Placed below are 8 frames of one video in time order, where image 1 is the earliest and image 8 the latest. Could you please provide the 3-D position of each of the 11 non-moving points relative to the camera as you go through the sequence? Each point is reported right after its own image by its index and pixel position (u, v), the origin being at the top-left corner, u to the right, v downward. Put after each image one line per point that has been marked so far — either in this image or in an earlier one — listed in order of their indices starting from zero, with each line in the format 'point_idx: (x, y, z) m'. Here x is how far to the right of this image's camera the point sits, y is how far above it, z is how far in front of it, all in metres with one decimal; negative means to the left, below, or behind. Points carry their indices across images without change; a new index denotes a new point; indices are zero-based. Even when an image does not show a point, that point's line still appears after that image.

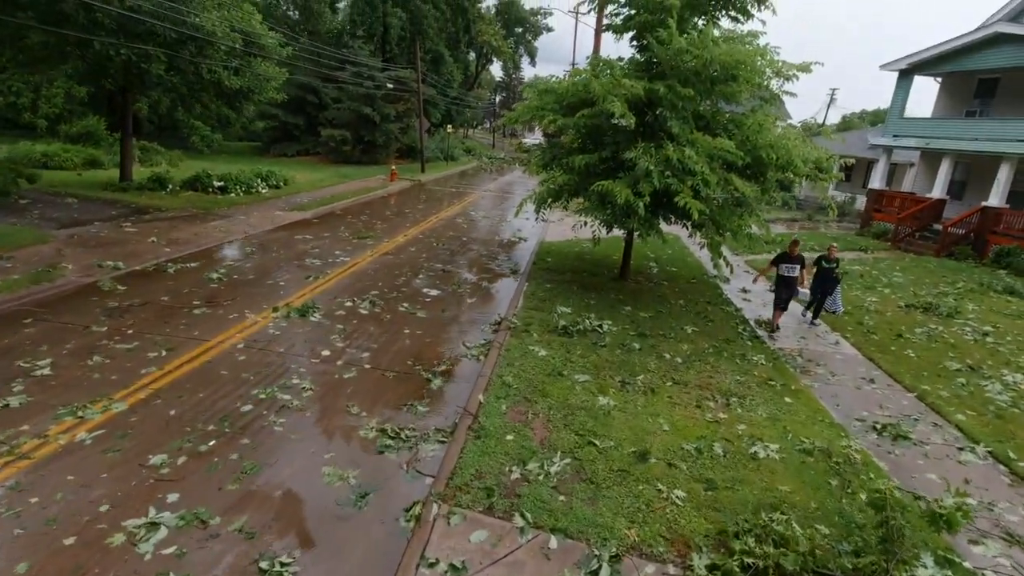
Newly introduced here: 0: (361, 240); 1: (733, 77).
0: (-3.3, +1.0, +11.9) m
1: (+3.2, +3.1, +8.0) m
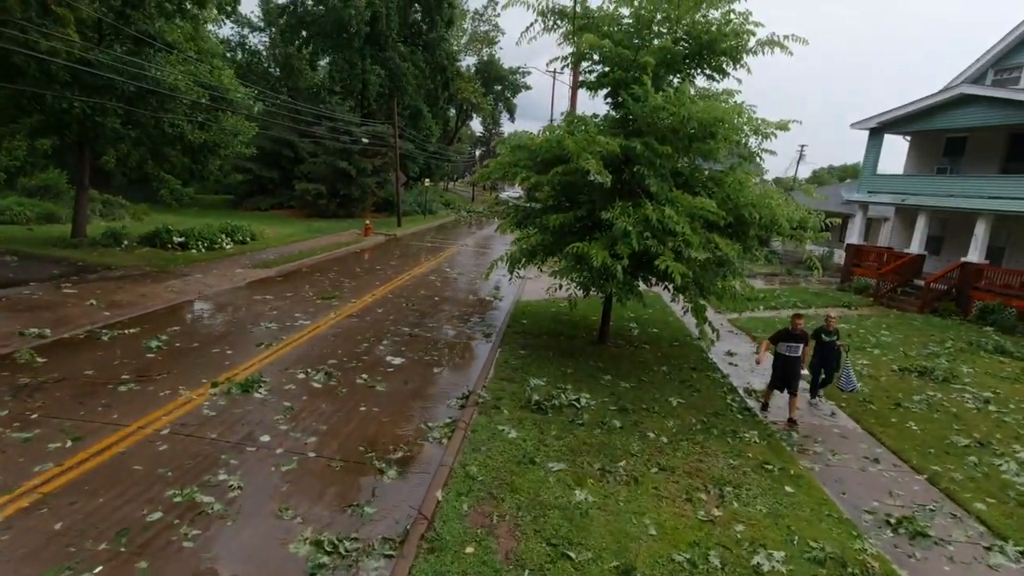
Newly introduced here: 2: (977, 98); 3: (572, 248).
0: (-3.8, -0.3, +11.2) m
1: (+2.8, +2.2, +7.7) m
2: (+11.6, +4.7, +13.7) m
3: (+0.8, +0.5, +7.1) m
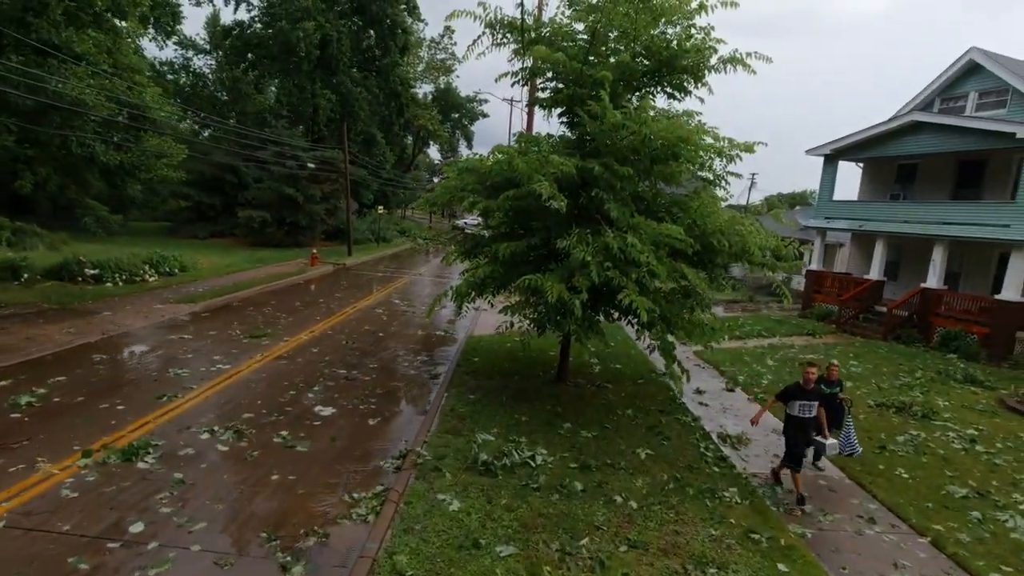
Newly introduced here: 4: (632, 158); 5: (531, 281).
0: (-4.7, -0.9, +10.0) m
1: (+2.1, +1.7, +7.1) m
2: (+10.4, +4.1, +13.8) m
3: (+0.1, +0.1, +6.3) m
4: (+1.5, +1.7, +7.1) m
5: (+0.2, 0.0, +6.2) m
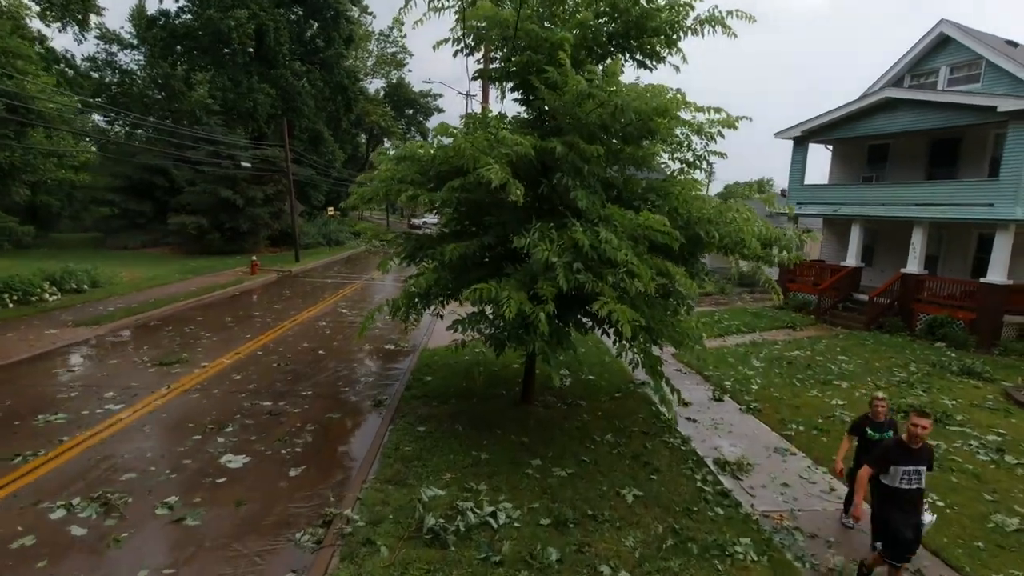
0: (-5.3, -1.2, +8.5) m
1: (+1.5, +1.7, +6.0) m
2: (+9.3, +4.4, +13.1) m
3: (-0.3, 0.0, +5.0) m
4: (+0.9, +1.6, +5.9) m
5: (-0.3, -0.1, +4.9) m
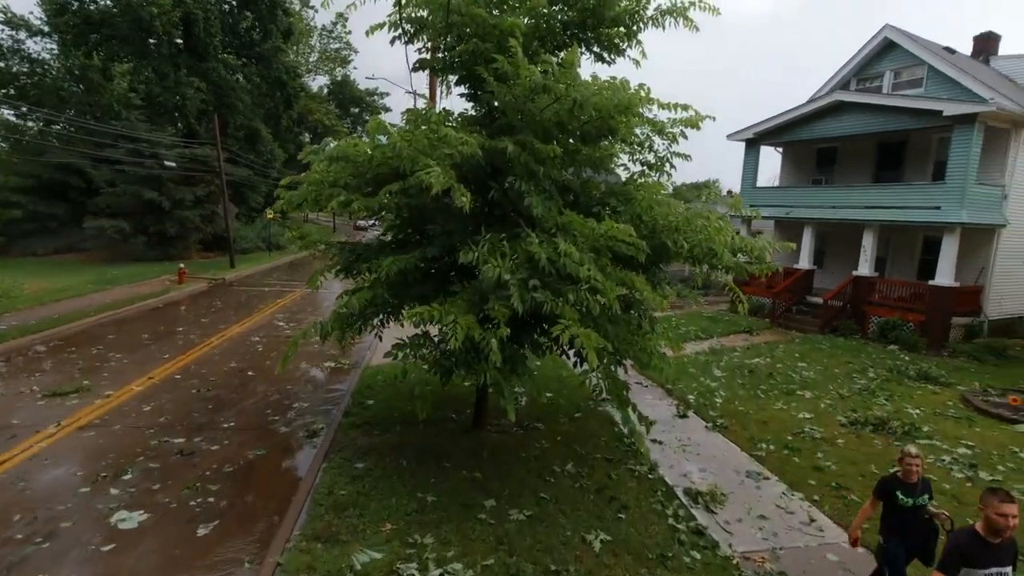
0: (-6.0, -1.5, +7.3) m
1: (+1.0, +1.6, +5.4) m
2: (+8.1, +4.4, +13.2) m
3: (-0.8, -0.2, +4.3) m
4: (+0.4, +1.5, +5.3) m
5: (-0.7, -0.2, +4.2) m
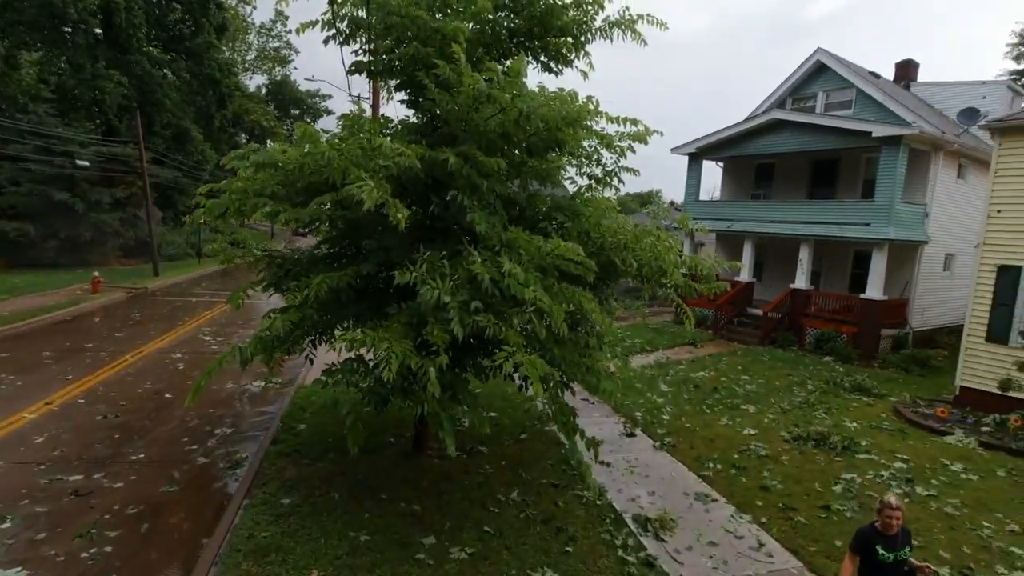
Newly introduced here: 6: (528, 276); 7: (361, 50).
0: (-6.7, -1.7, +6.4) m
1: (+0.4, +1.4, +5.2) m
2: (+6.8, +4.1, +13.7) m
3: (-1.2, -0.3, +3.9) m
4: (-0.1, +1.3, +5.1) m
5: (-1.1, -0.4, +3.8) m
6: (+0.1, +0.1, +4.2) m
7: (-1.6, +2.5, +5.8) m
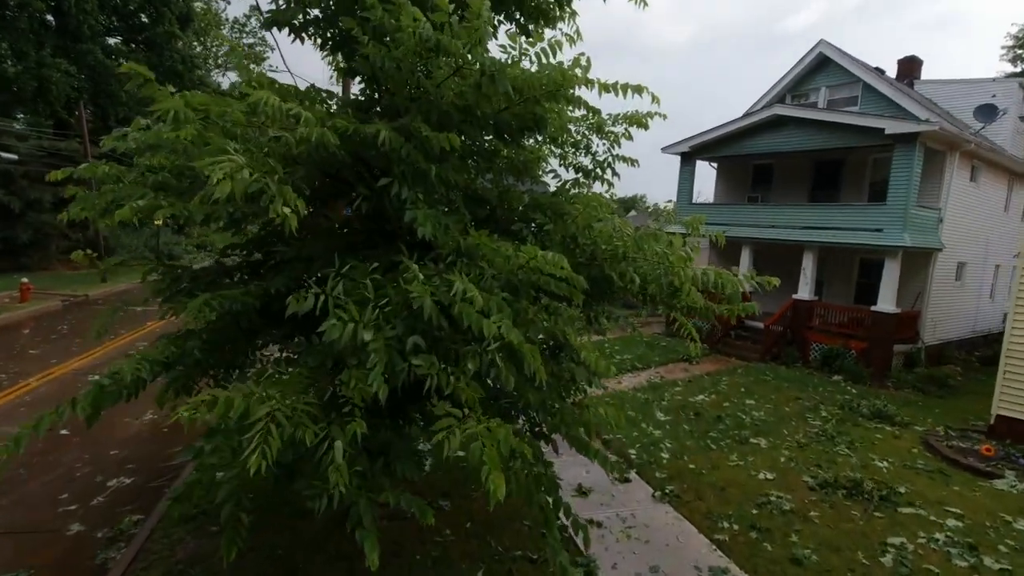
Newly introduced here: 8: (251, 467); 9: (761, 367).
0: (-7.0, -1.8, +4.9) m
1: (+0.2, +1.2, +3.9) m
2: (+6.3, +3.8, +12.6) m
3: (-1.4, -0.5, +2.6) m
4: (-0.4, +1.2, +3.8) m
5: (-1.3, -0.5, +2.5) m
6: (-0.1, -0.1, +3.0) m
7: (-1.8, +2.3, +4.5) m
8: (-1.0, -0.7, +2.4) m
9: (+4.9, -1.6, +11.0) m
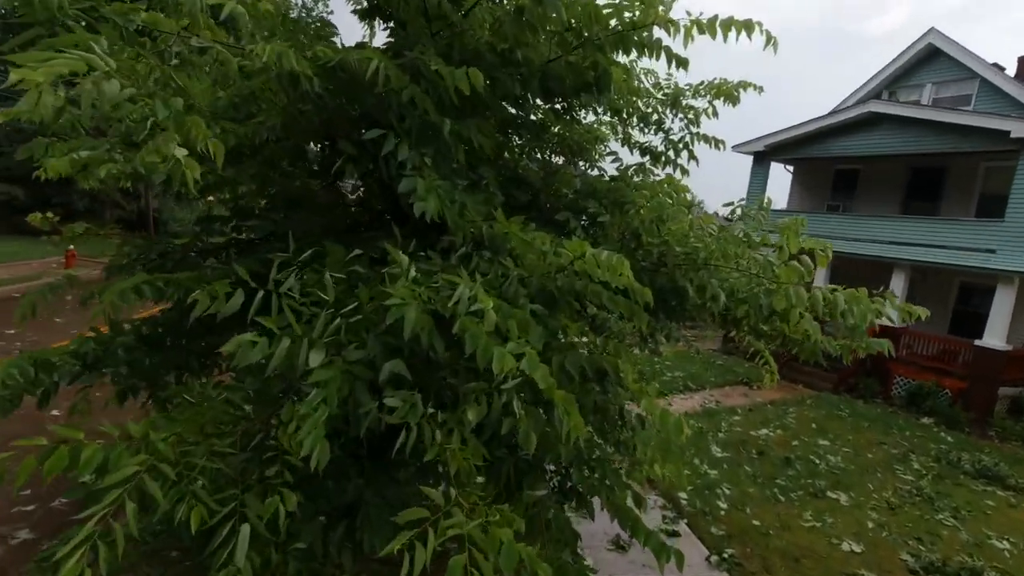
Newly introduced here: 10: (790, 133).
0: (-6.8, -1.3, +4.5) m
1: (+0.4, +1.2, +2.9) m
2: (+7.4, +3.4, +11.1) m
3: (-1.4, -0.4, +1.8) m
4: (-0.1, +1.1, +2.8) m
5: (-1.3, -0.5, +1.7) m
6: (0.0, -0.1, +2.0) m
7: (-1.4, +2.4, +3.6) m
8: (-1.0, -0.6, +1.5) m
9: (+5.6, -1.9, +9.6) m
10: (+6.2, +3.5, +12.4) m
